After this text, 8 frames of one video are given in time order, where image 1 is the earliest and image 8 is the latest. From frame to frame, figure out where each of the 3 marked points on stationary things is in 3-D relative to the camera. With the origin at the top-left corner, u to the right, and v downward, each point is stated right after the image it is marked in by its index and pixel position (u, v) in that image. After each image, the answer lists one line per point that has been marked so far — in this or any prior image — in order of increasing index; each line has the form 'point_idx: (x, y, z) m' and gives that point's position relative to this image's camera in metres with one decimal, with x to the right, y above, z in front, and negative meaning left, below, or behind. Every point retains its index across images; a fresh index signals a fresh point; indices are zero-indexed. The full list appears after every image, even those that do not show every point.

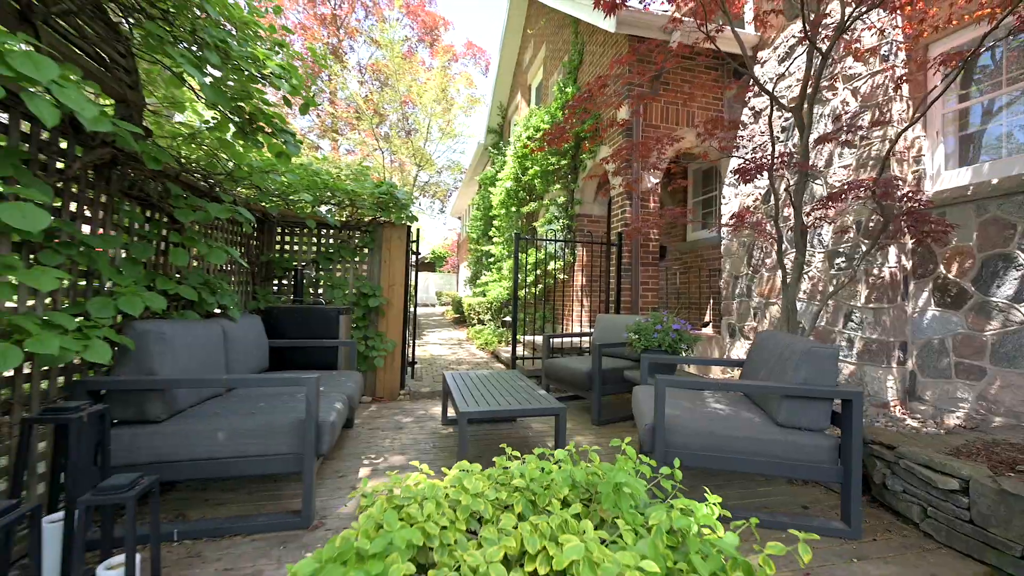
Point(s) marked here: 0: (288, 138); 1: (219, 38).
0: (-1.3, +0.9, +2.2) m
1: (-1.3, +1.1, +1.7) m
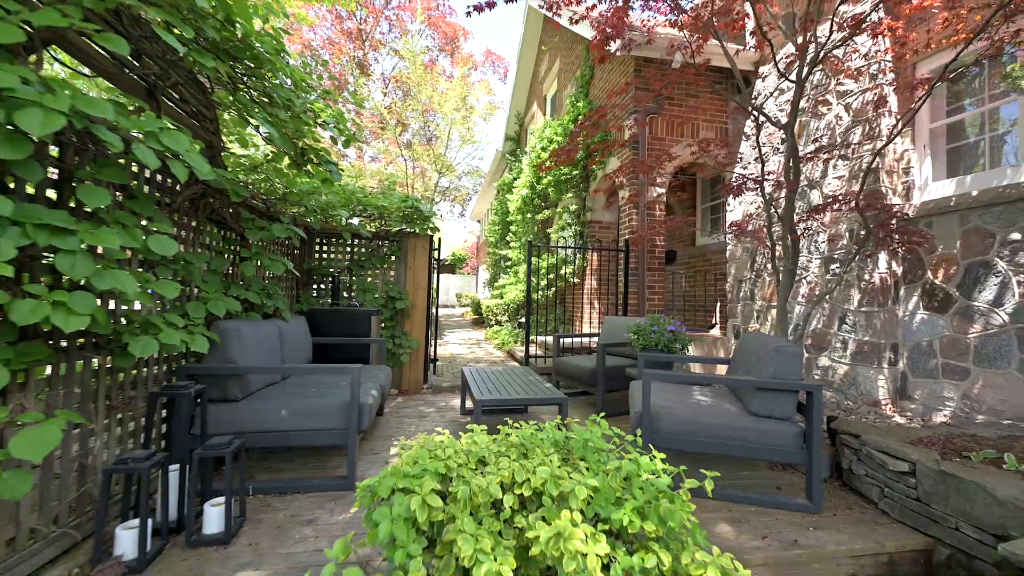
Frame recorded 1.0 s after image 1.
0: (-1.2, +0.8, +2.6) m
1: (-1.2, +1.0, +2.1) m
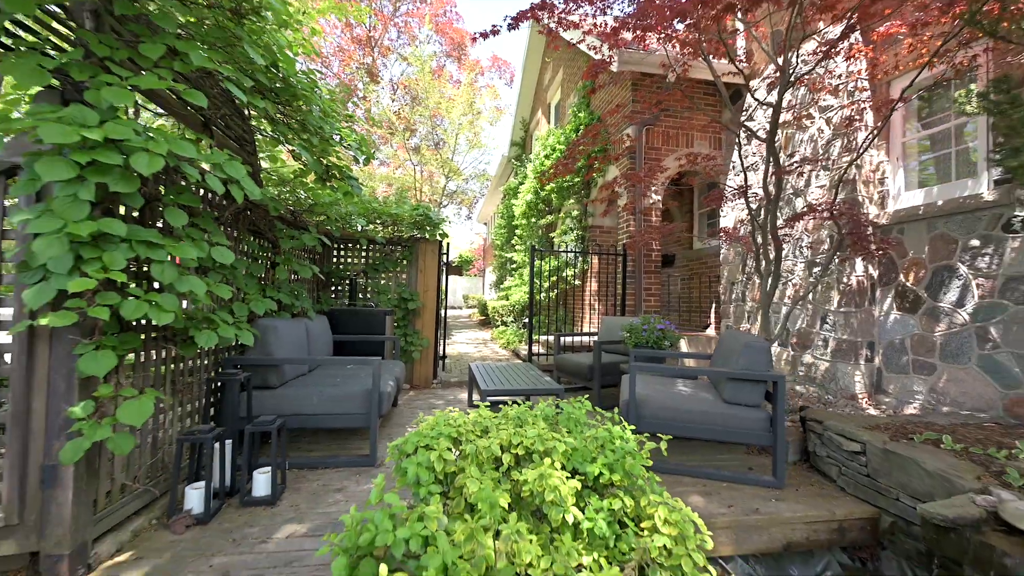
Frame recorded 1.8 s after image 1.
0: (-1.2, +0.8, +2.9) m
1: (-1.2, +1.0, +2.4) m
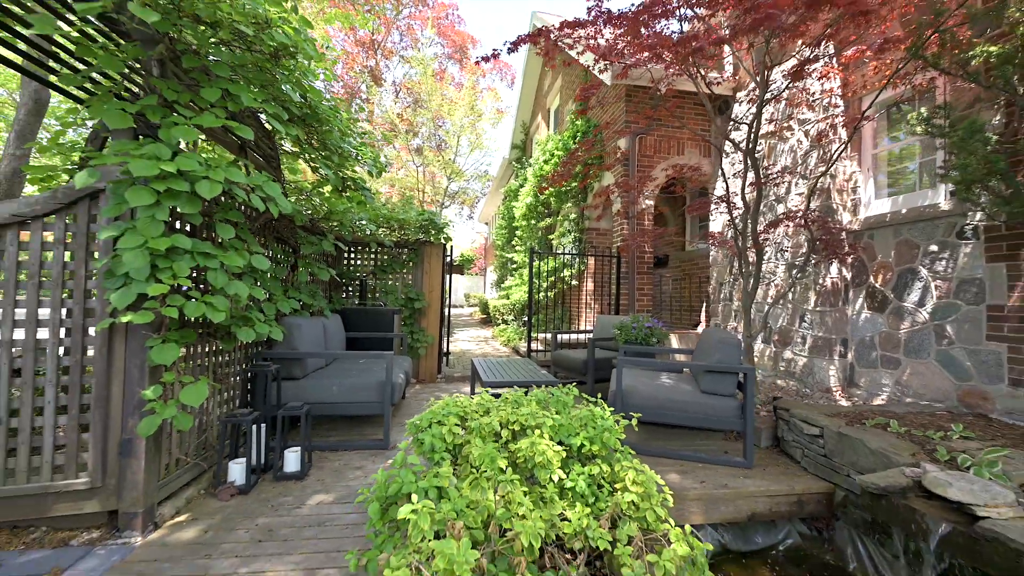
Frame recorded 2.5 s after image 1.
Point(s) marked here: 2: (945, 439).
0: (-1.2, +0.8, +3.2) m
1: (-1.2, +1.0, +2.7) m
2: (+2.5, -0.9, +2.2) m
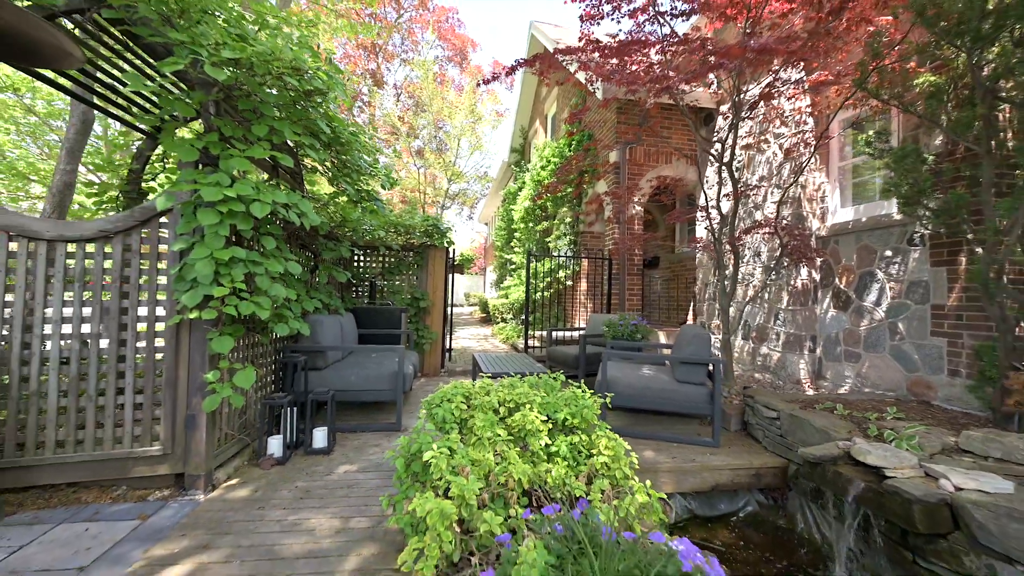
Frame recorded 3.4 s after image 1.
0: (-1.3, +0.8, +3.6) m
1: (-1.2, +1.0, +3.1) m
2: (+2.5, -0.9, +2.5) m
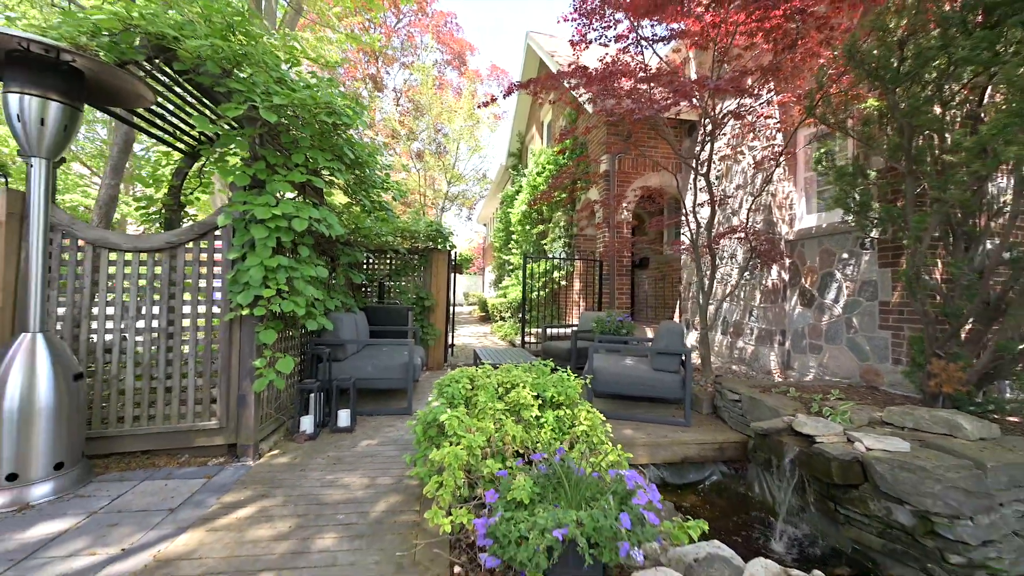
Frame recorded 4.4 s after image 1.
0: (-1.3, +0.8, +4.0) m
1: (-1.3, +1.0, +3.5) m
2: (+2.4, -0.9, +3.0) m
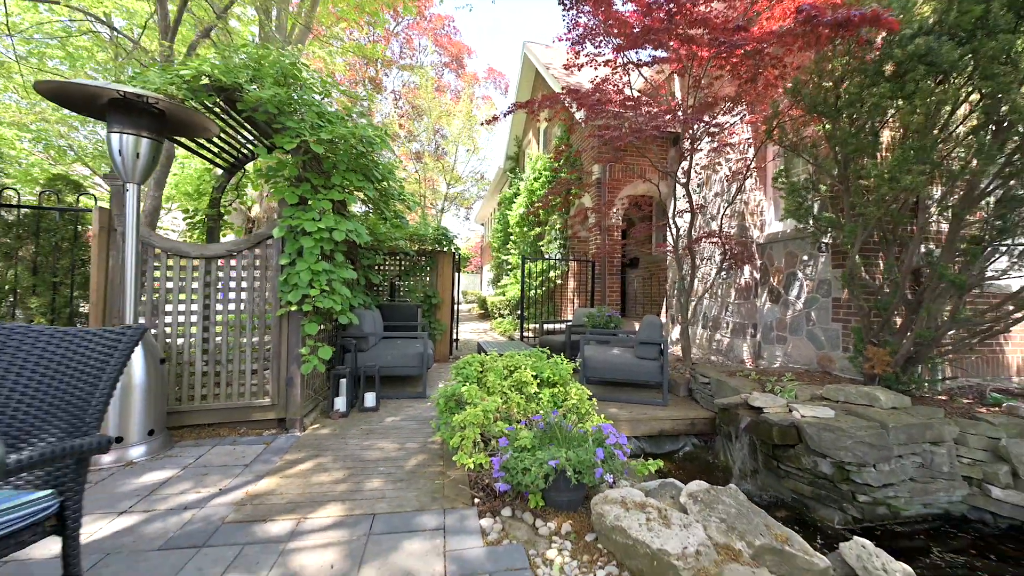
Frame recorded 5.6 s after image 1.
0: (-1.3, +0.8, +4.5) m
1: (-1.3, +1.0, +4.0) m
2: (+2.5, -0.9, +3.5) m
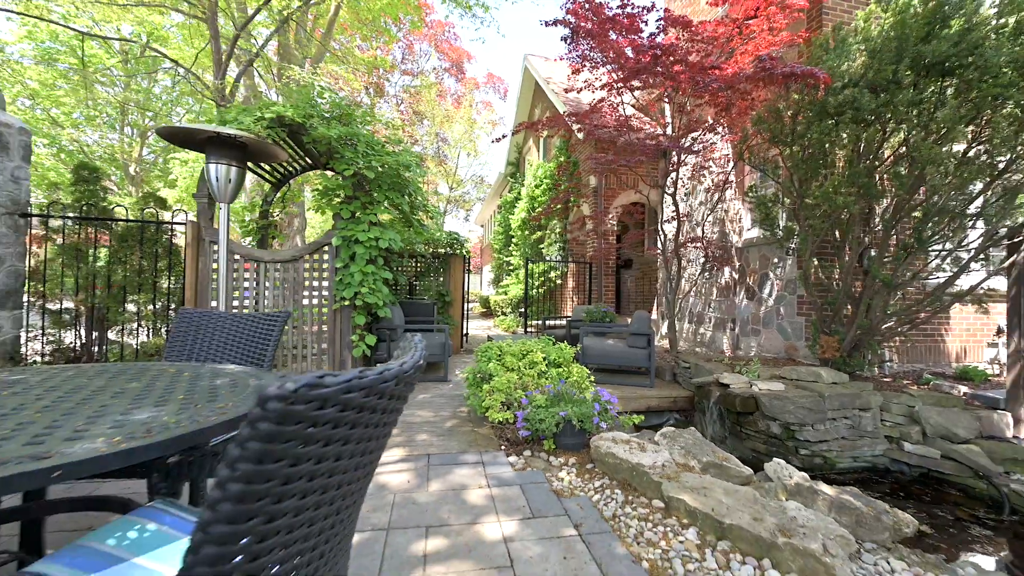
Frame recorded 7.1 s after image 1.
0: (-1.2, +0.8, +5.1) m
1: (-1.2, +1.0, +4.6) m
2: (+2.6, -0.8, +4.2) m
